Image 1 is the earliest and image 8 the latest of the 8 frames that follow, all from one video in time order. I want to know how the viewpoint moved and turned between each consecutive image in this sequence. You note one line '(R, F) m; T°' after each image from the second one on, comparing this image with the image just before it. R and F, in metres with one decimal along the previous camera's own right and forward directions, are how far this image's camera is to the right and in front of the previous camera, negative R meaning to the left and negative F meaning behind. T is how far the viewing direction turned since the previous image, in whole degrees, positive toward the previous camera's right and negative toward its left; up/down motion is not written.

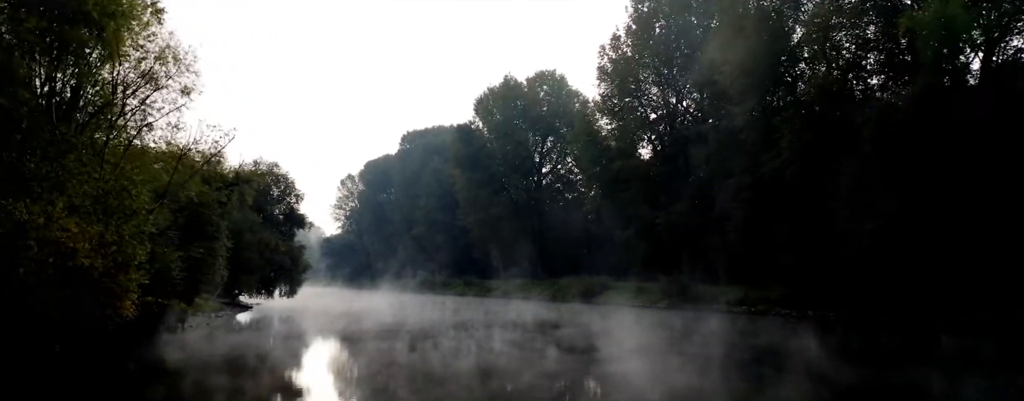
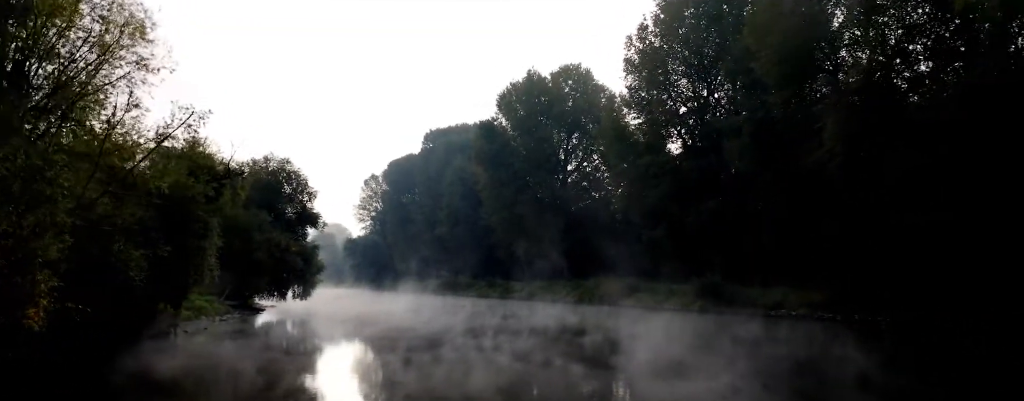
(+0.2, +1.8) m; -2°
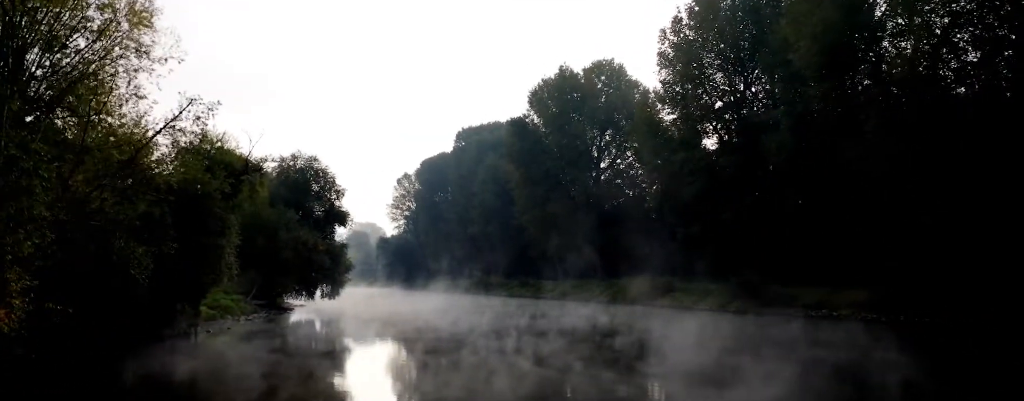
(+0.2, +0.7) m; -3°
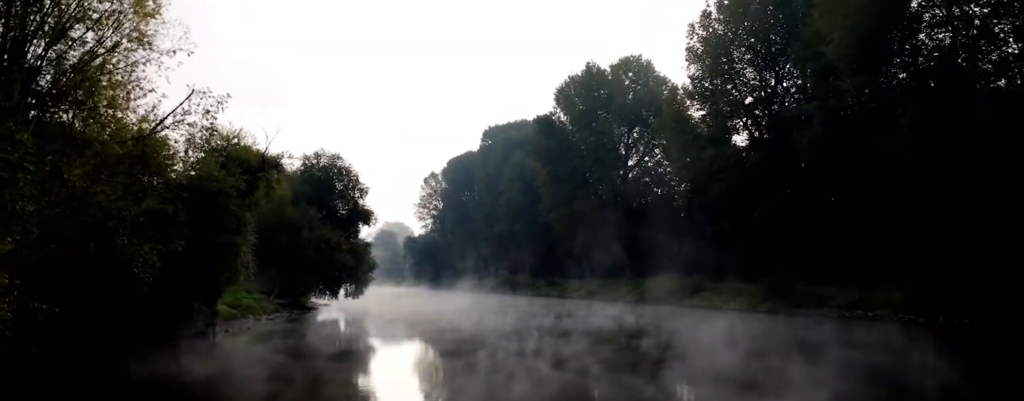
(+0.1, +0.5) m; -2°
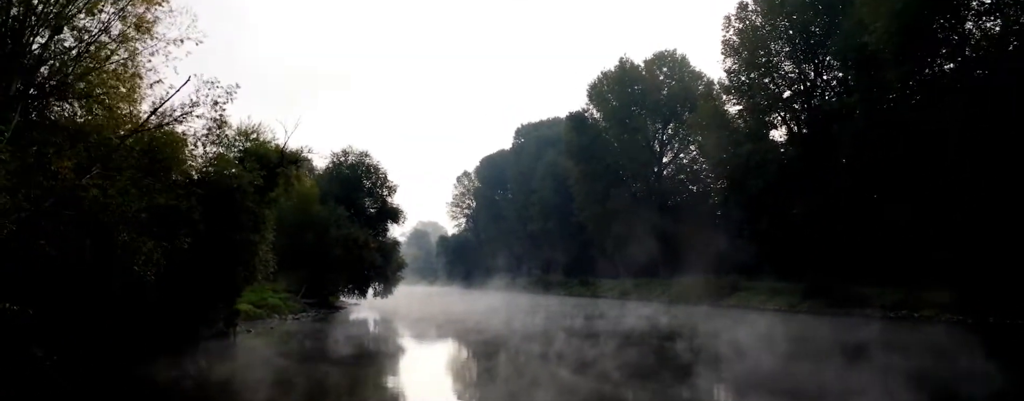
(+0.2, +0.7) m; -3°
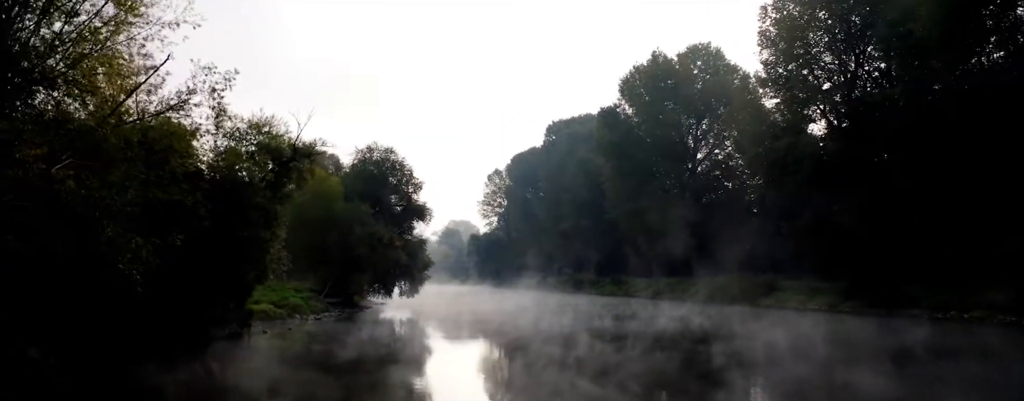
(+0.2, +0.9) m; -3°
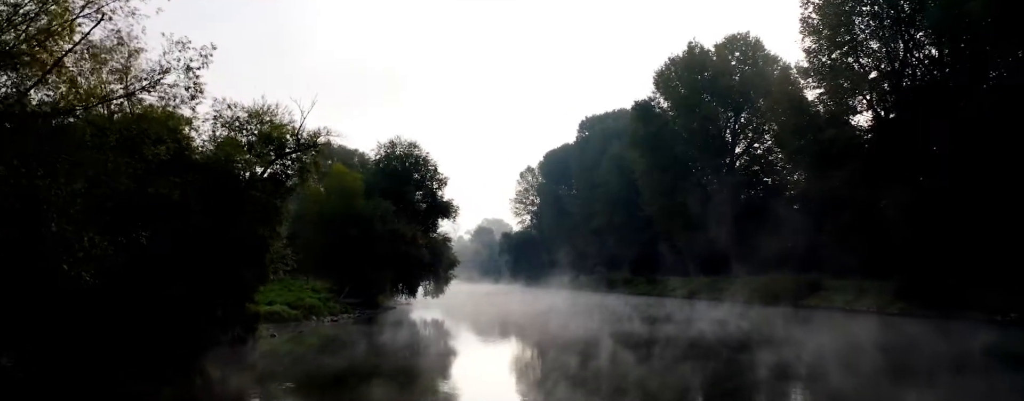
(+0.2, +1.3) m; -3°
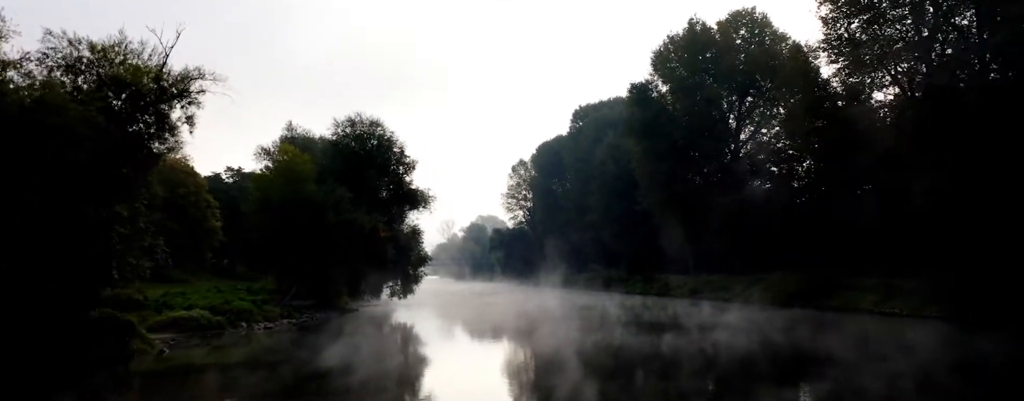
(+0.7, +3.8) m; 0°
